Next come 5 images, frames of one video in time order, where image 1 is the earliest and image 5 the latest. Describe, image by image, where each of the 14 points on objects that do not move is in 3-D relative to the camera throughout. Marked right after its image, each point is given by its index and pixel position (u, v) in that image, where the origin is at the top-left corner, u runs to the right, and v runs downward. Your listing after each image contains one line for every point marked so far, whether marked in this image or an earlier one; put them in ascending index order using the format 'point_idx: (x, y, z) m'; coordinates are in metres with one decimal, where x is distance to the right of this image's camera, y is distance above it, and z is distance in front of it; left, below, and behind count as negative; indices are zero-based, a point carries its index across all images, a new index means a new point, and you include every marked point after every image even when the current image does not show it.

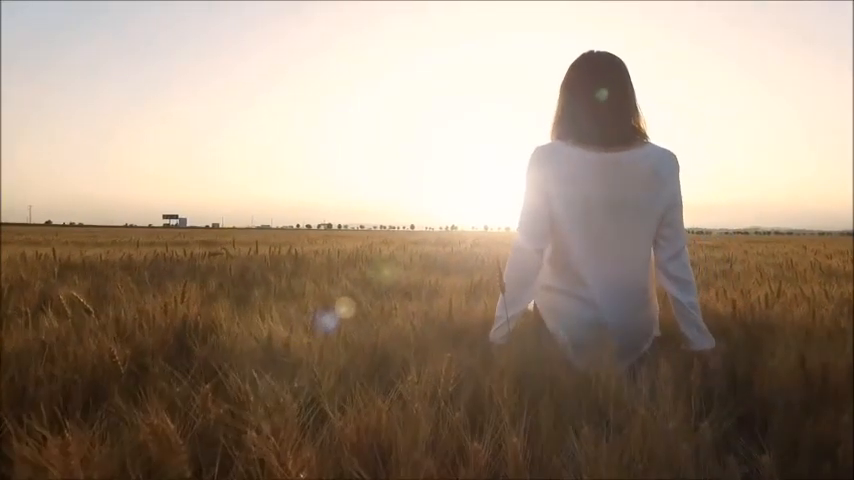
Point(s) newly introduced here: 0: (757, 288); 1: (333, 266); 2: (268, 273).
0: (+2.2, -0.3, +4.4) m
1: (-0.8, -0.2, +5.9) m
2: (-1.2, -0.3, +5.1) m
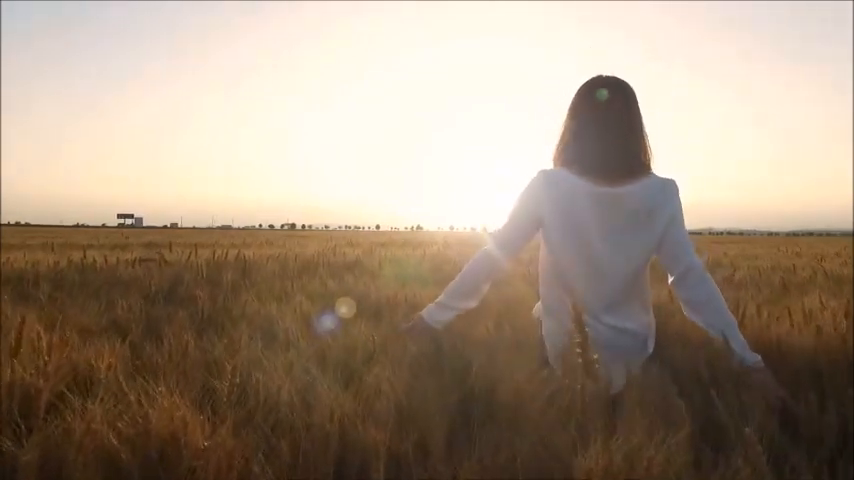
0: (+2.1, -0.4, +3.6) m
1: (-1.0, -0.3, +5.0) m
2: (-1.4, -0.3, +4.2) m
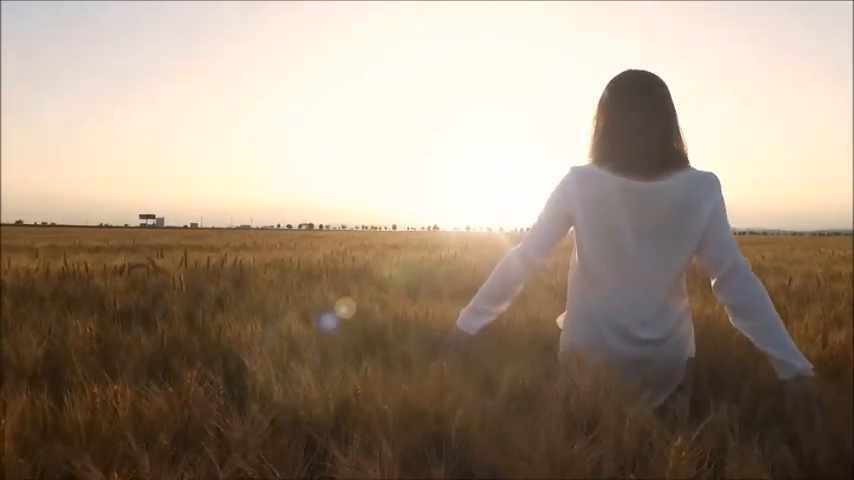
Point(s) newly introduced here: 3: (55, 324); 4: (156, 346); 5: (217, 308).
0: (+2.1, -0.4, +3.0) m
1: (-0.9, -0.3, +4.4) m
2: (-1.3, -0.3, +3.6) m
3: (-1.6, -0.4, +2.8) m
4: (-1.0, -0.4, +2.4) m
5: (-1.1, -0.3, +3.4) m
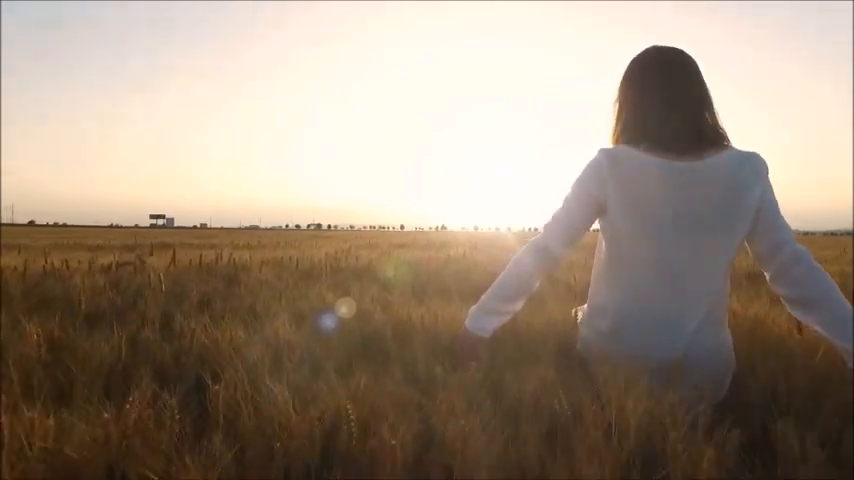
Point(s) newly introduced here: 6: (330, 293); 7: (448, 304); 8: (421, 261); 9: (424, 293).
0: (+2.2, -0.4, +2.6) m
1: (-0.9, -0.3, +4.0) m
2: (-1.3, -0.3, +3.3) m
3: (-1.6, -0.3, +2.5) m
4: (-1.0, -0.4, +2.1) m
5: (-1.0, -0.3, +3.0) m
6: (-0.5, -0.3, +3.7) m
7: (+0.1, -0.4, +3.8) m
8: (-0.1, -0.2, +6.6) m
9: (0.0, -0.3, +4.3) m
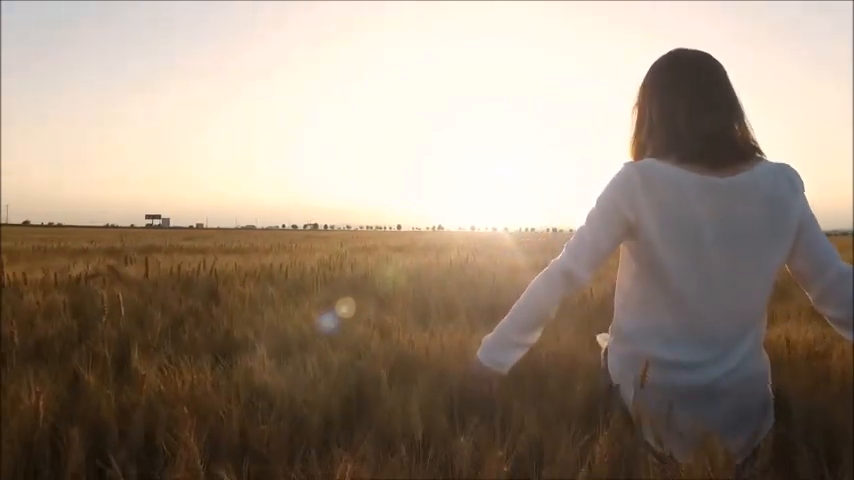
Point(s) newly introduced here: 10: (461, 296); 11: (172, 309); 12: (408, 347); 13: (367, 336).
0: (+2.2, -0.4, +2.1) m
1: (-0.9, -0.3, +3.6) m
2: (-1.3, -0.4, +2.8) m
3: (-1.5, -0.4, +2.0) m
4: (-0.9, -0.4, +1.6) m
5: (-1.0, -0.4, +2.6) m
6: (-0.5, -0.4, +3.2) m
7: (+0.1, -0.4, +3.3) m
8: (-0.1, -0.3, +6.1) m
9: (0.0, -0.4, +3.8) m
10: (+0.2, -0.4, +4.4) m
11: (-1.2, -0.3, +3.1) m
12: (-0.1, -0.4, +2.5) m
13: (-0.2, -0.4, +2.7) m
